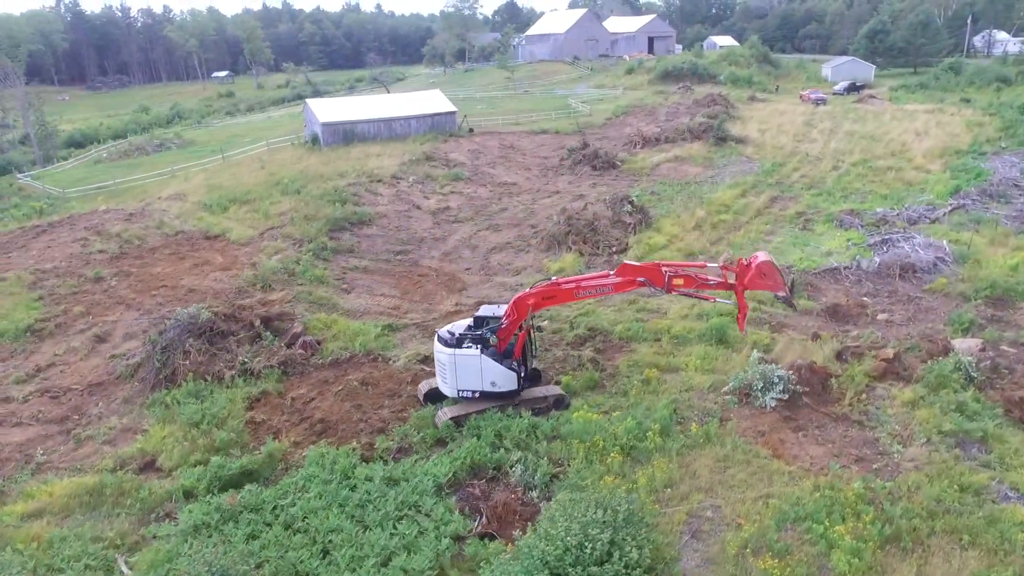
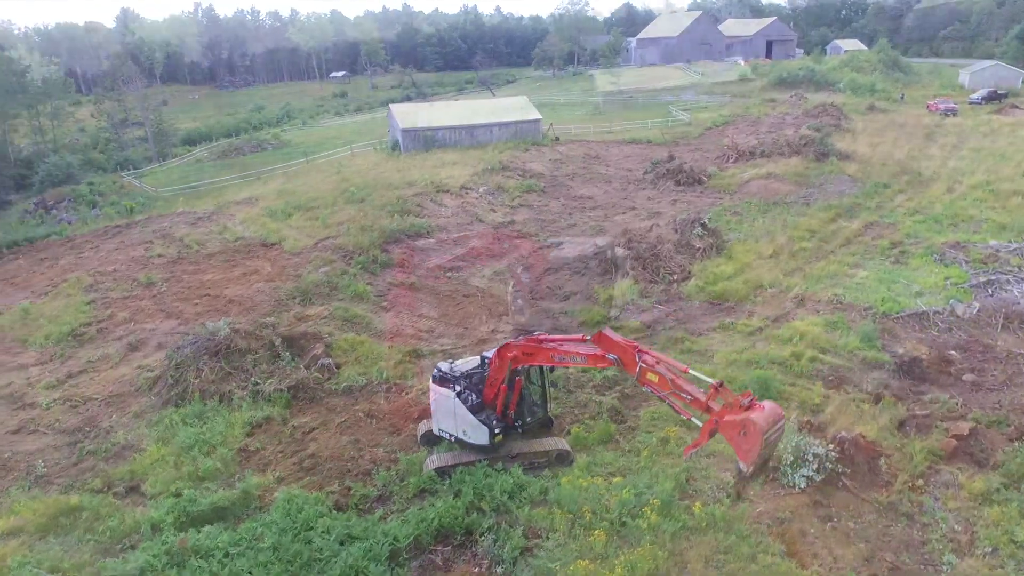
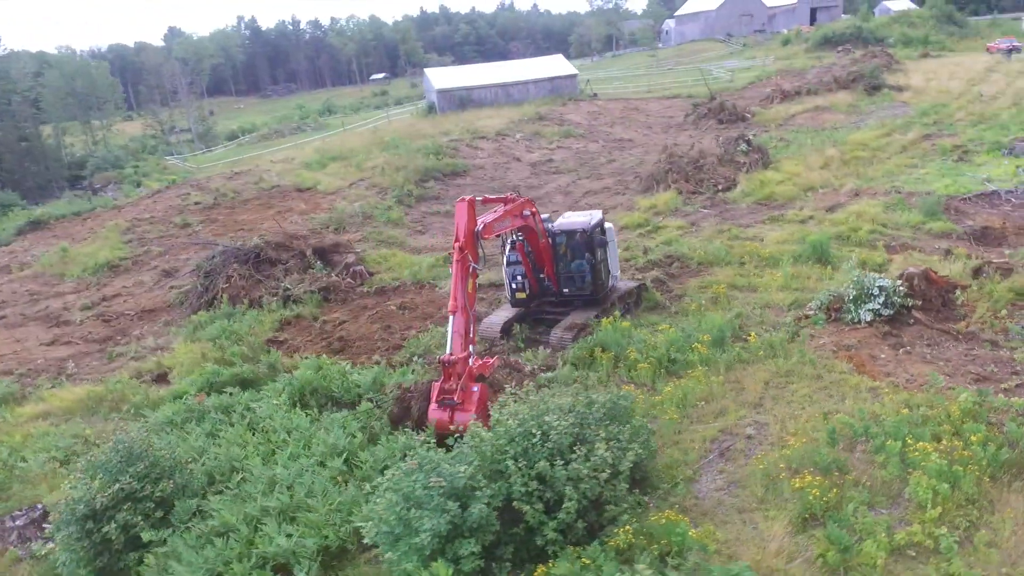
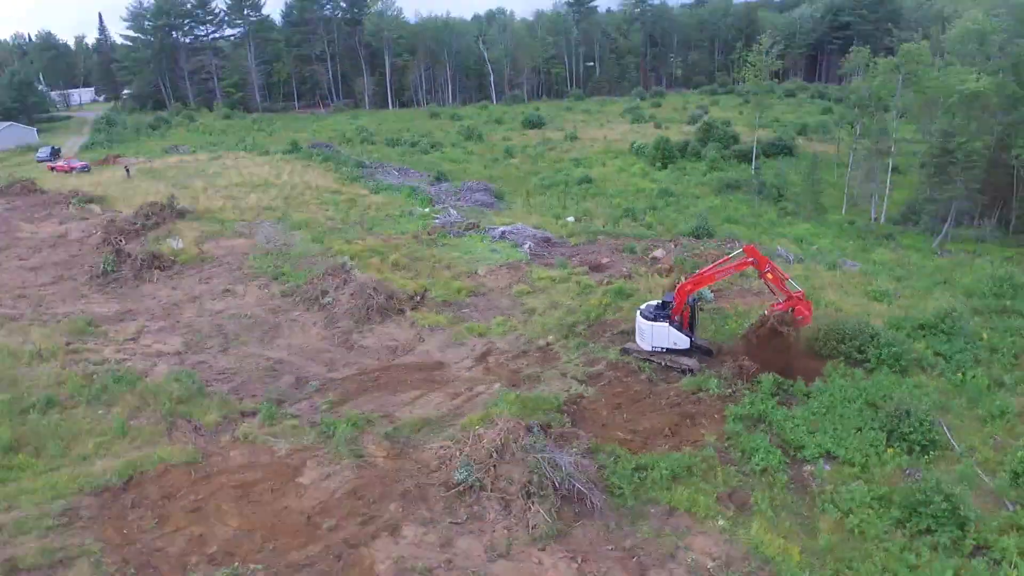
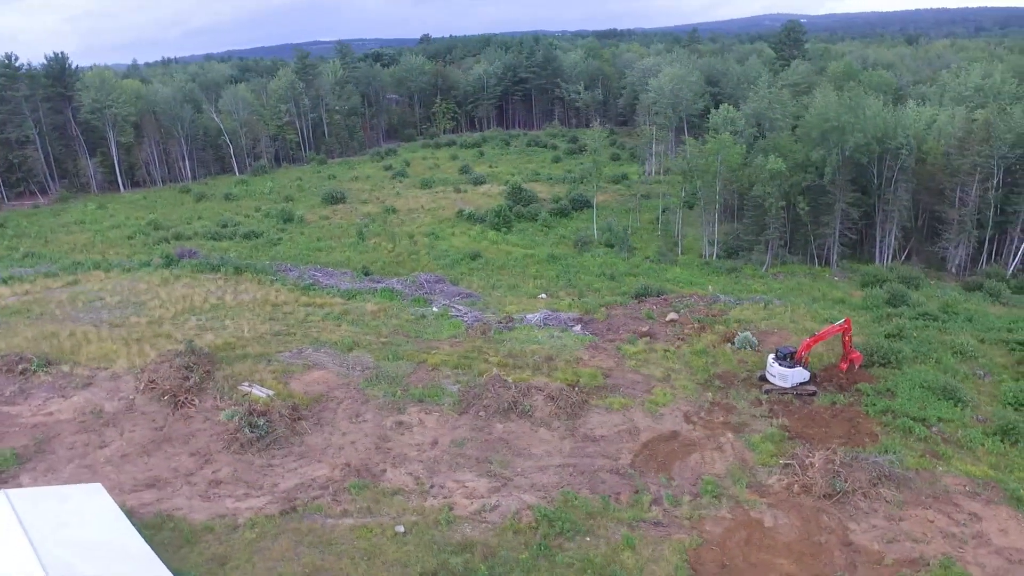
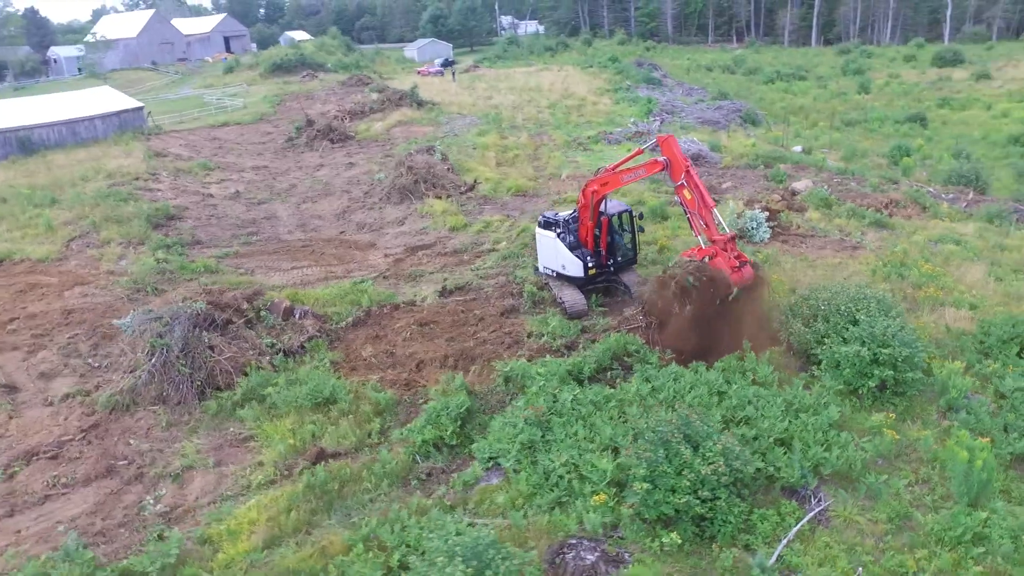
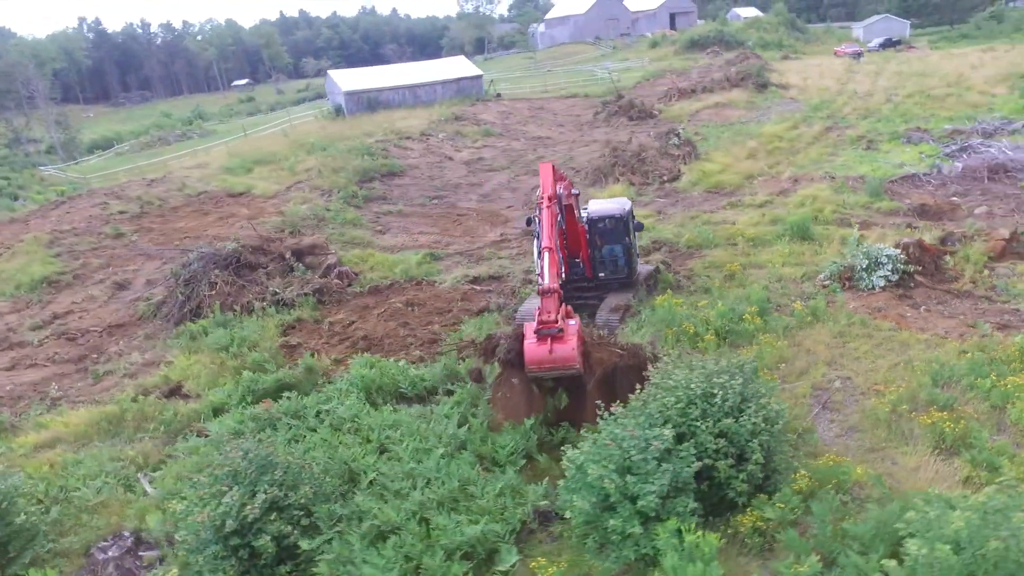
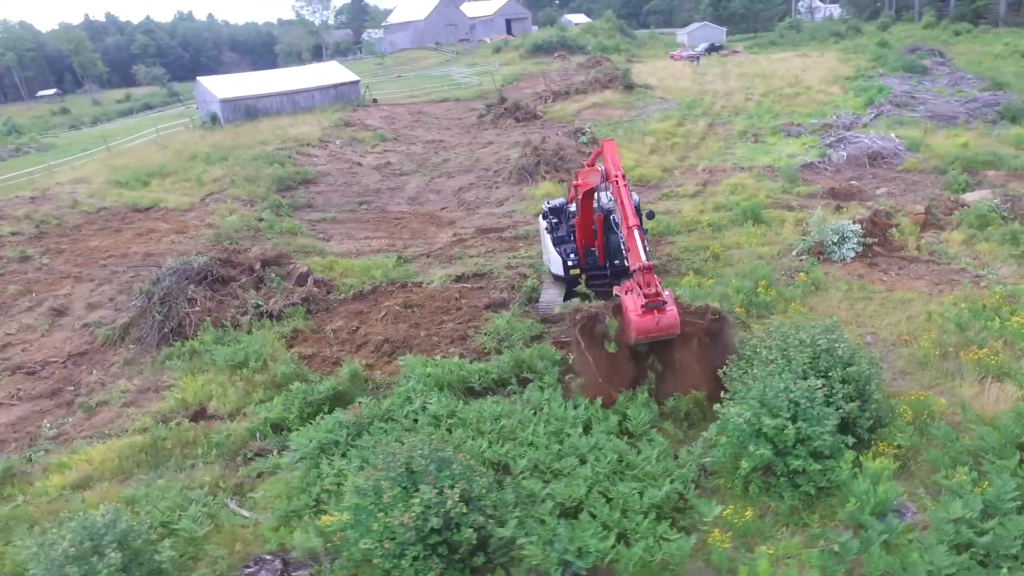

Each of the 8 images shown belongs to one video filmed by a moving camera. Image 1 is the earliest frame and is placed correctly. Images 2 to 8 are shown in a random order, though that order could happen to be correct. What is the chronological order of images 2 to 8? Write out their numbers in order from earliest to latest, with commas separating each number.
2, 3, 7, 8, 6, 4, 5
